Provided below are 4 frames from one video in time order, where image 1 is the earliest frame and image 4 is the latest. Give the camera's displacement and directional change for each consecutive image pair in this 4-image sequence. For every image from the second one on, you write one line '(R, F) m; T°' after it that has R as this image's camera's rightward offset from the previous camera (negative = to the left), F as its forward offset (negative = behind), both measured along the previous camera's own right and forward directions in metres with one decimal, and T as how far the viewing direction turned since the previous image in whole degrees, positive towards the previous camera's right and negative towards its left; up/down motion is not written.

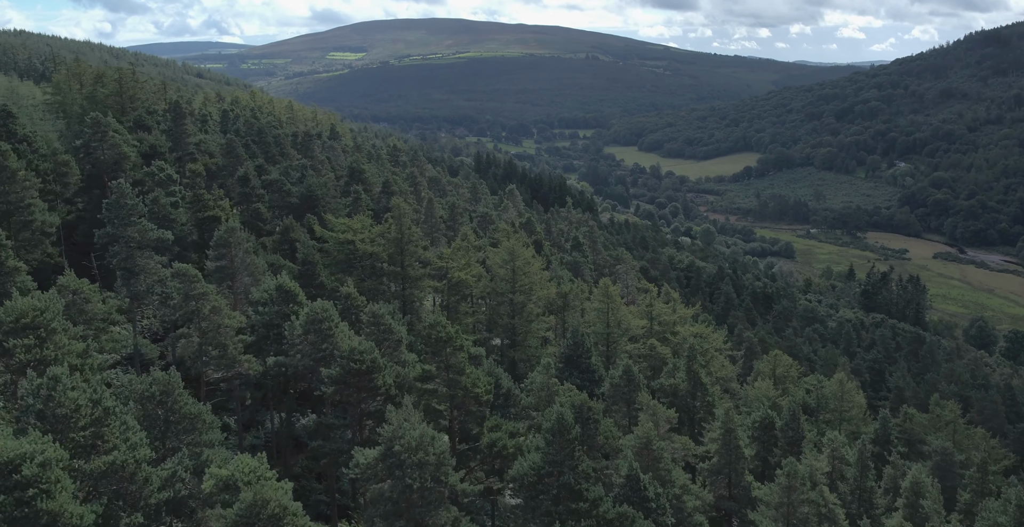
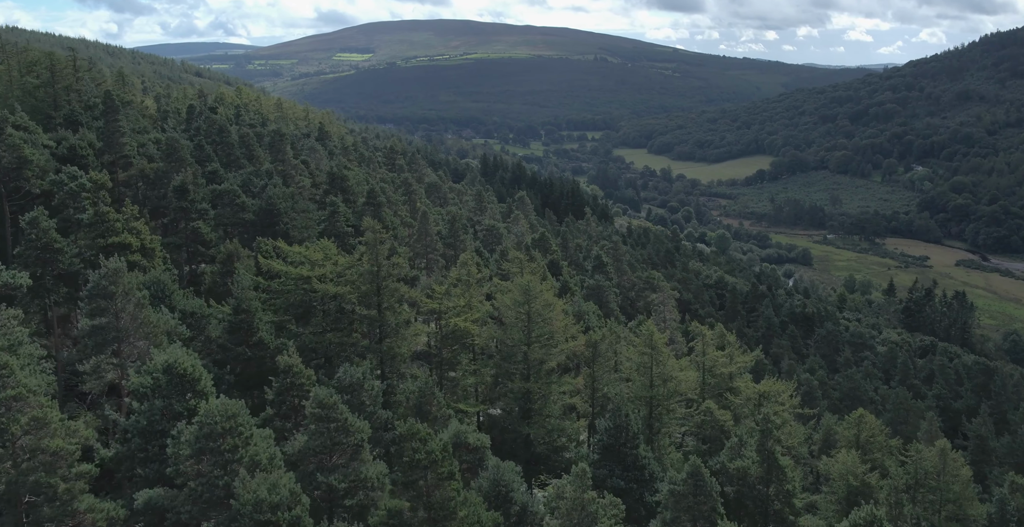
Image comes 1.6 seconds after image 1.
(-0.5, +15.5) m; 0°
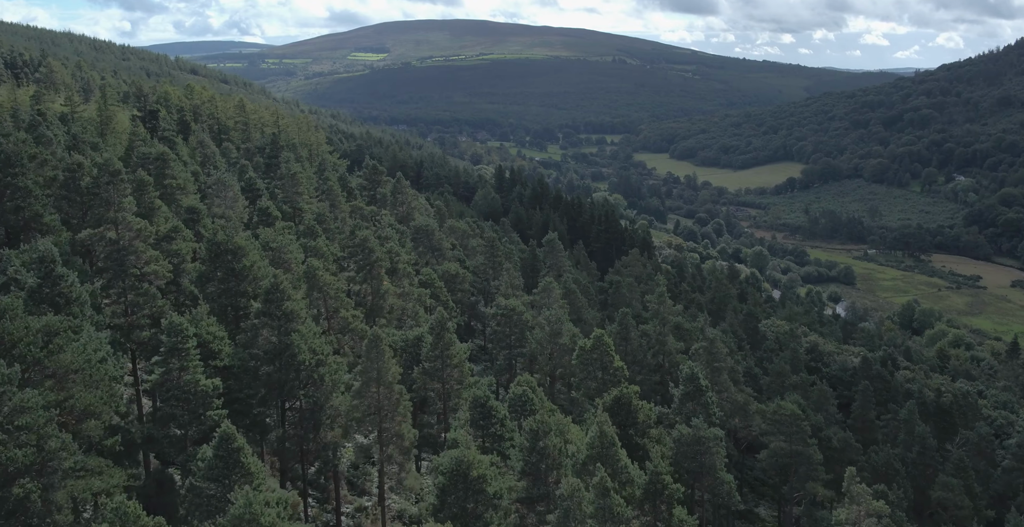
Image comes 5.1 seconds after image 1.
(-1.3, +35.8) m; -1°
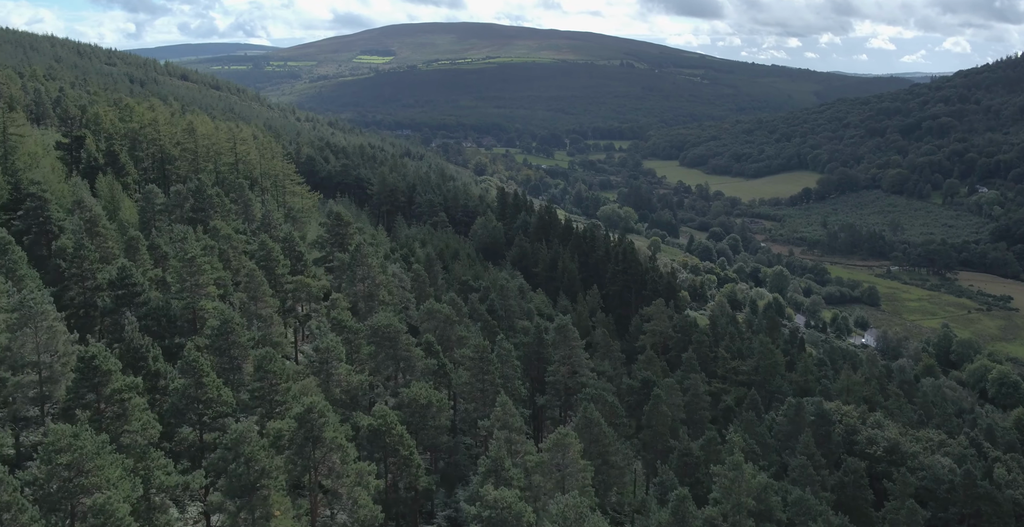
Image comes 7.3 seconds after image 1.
(+0.5, +22.5) m; 0°
